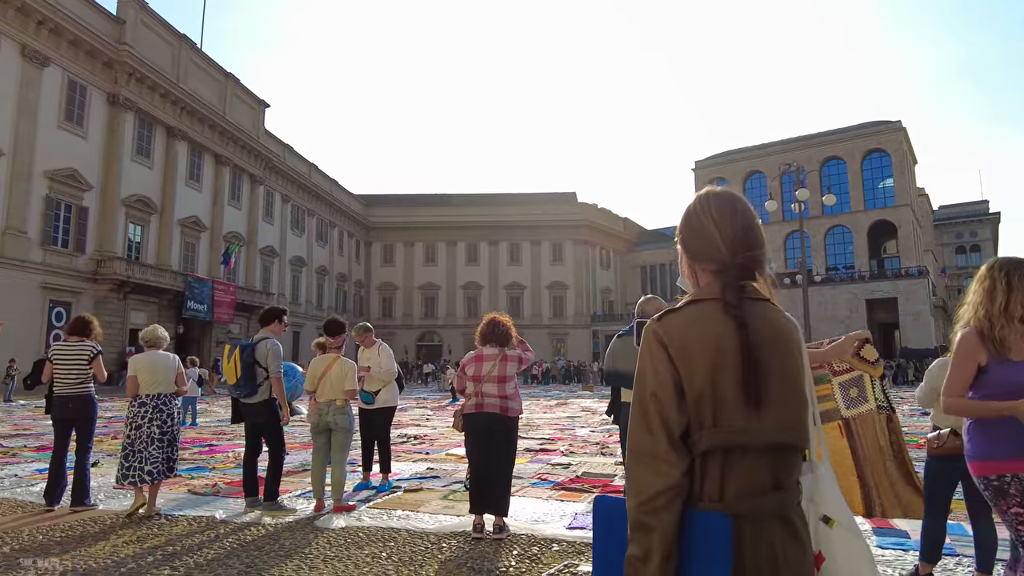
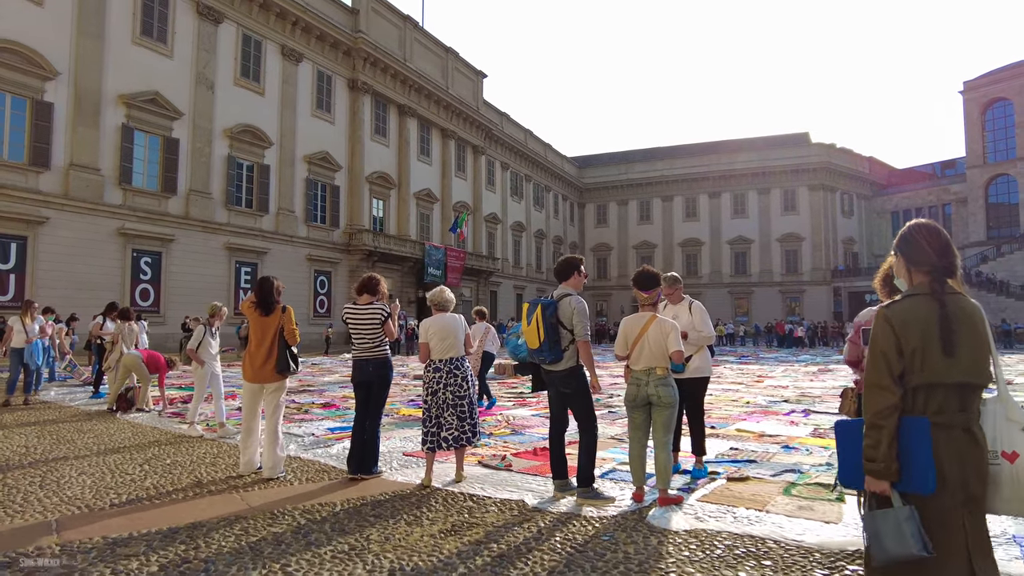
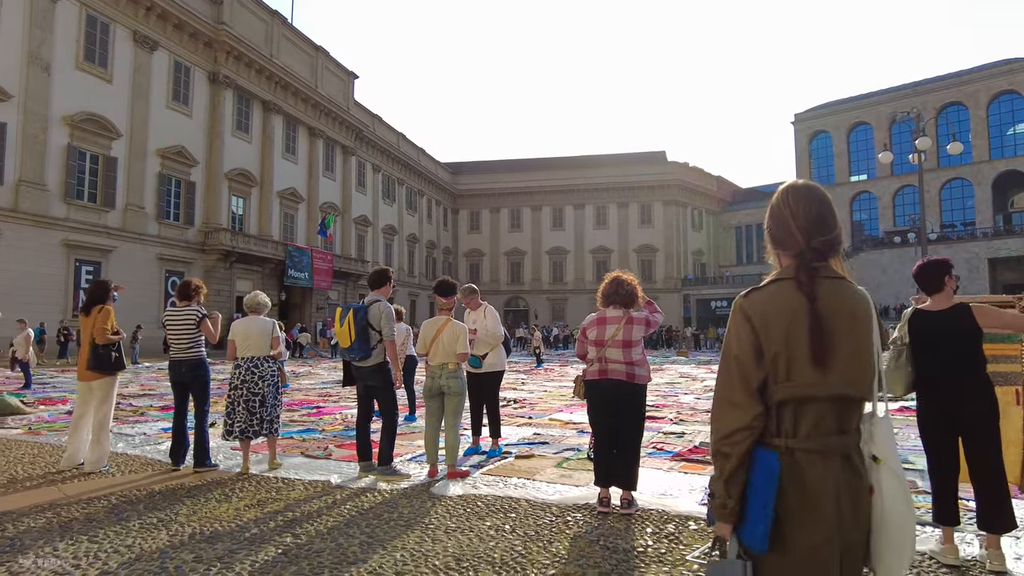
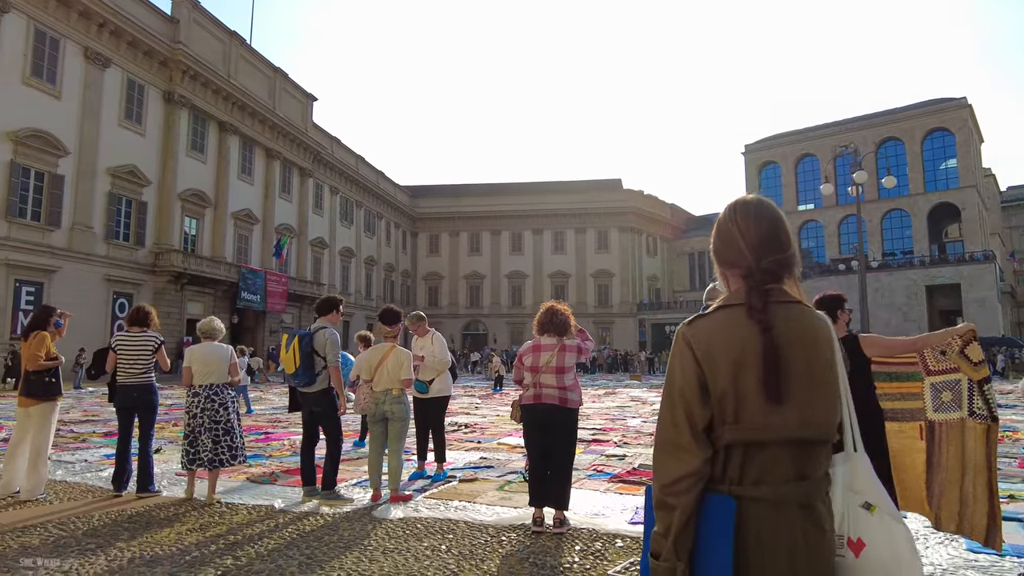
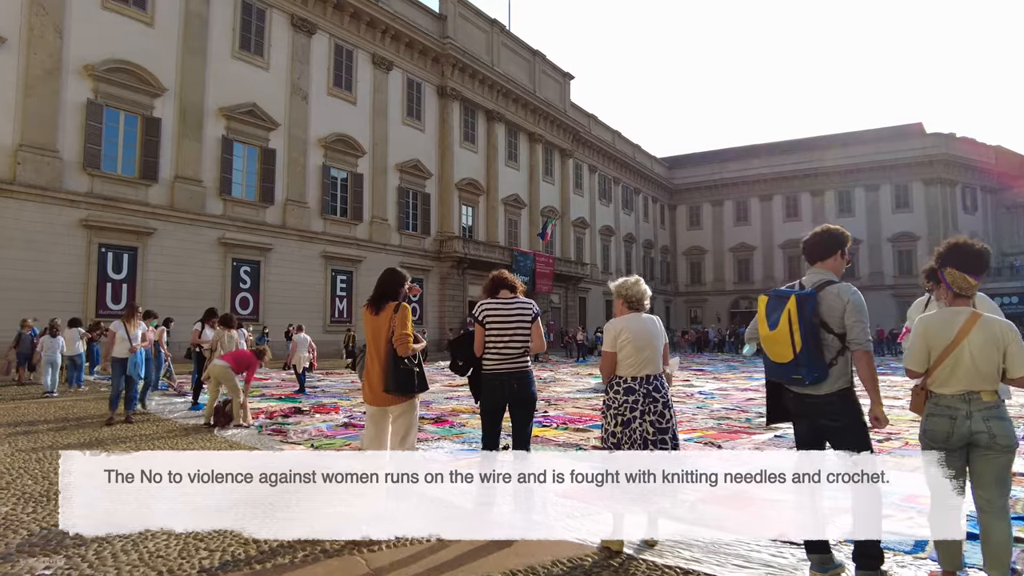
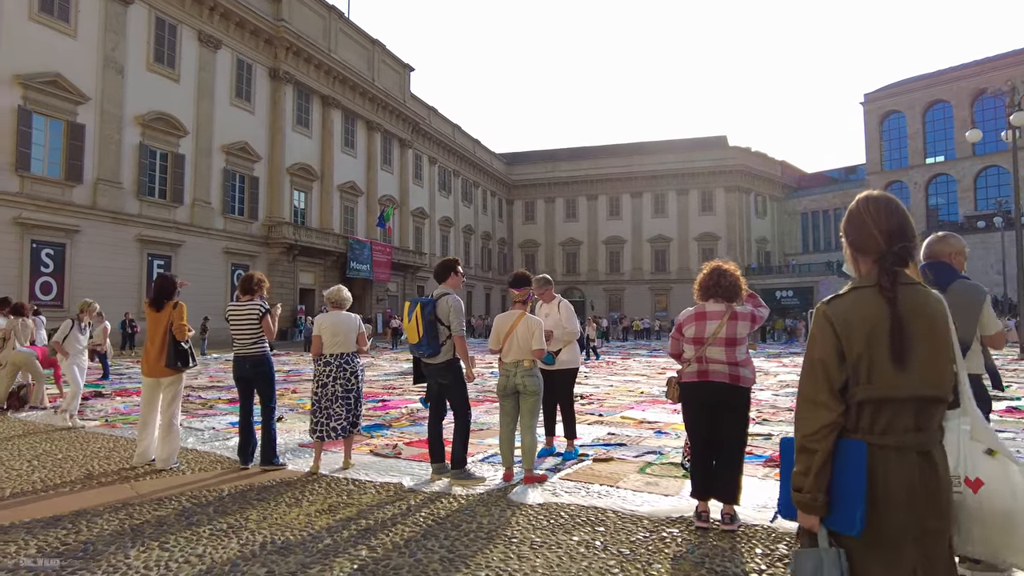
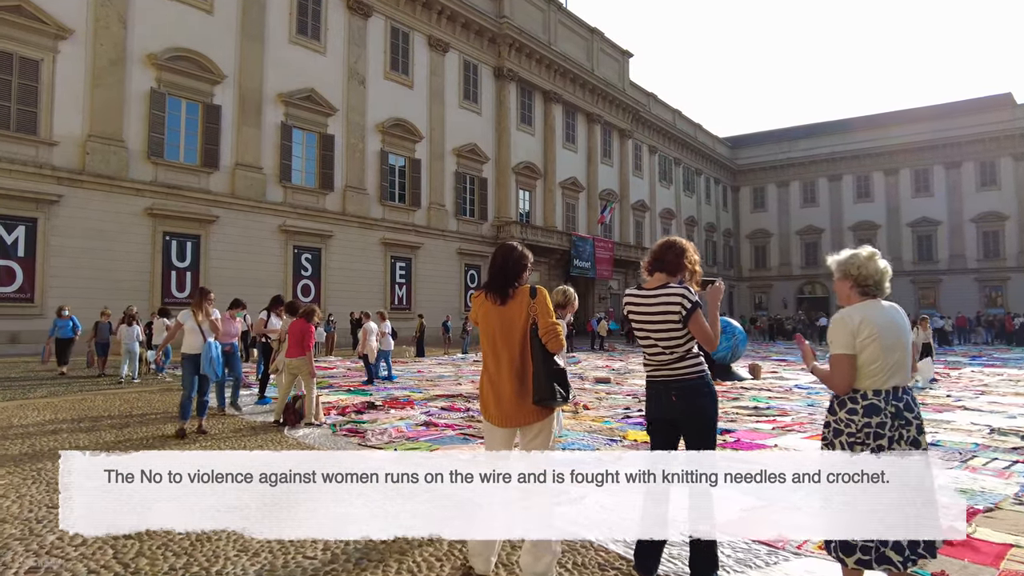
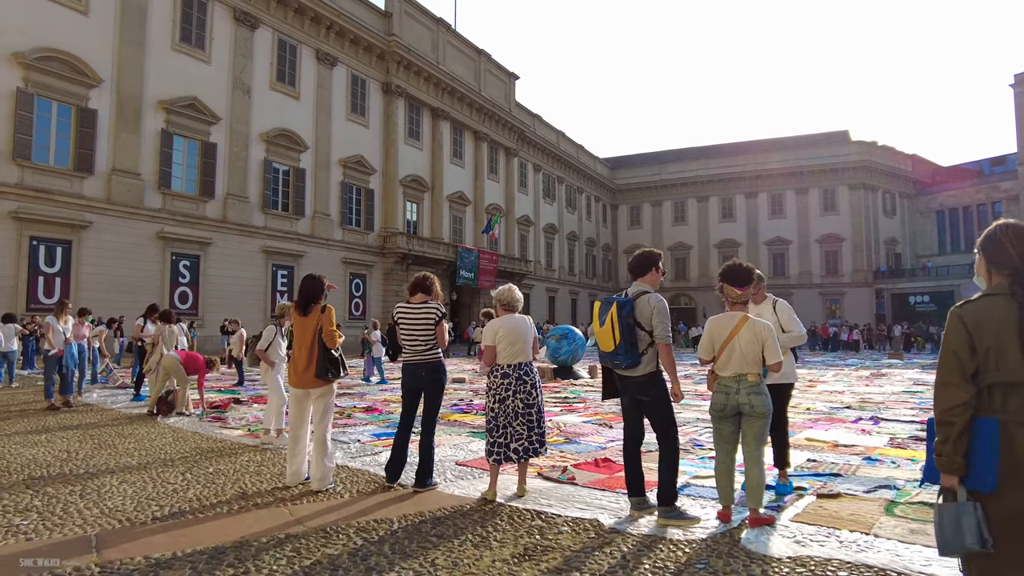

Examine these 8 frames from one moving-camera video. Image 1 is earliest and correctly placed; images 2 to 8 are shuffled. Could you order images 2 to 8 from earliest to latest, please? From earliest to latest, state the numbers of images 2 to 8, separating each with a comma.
4, 3, 6, 2, 8, 5, 7
